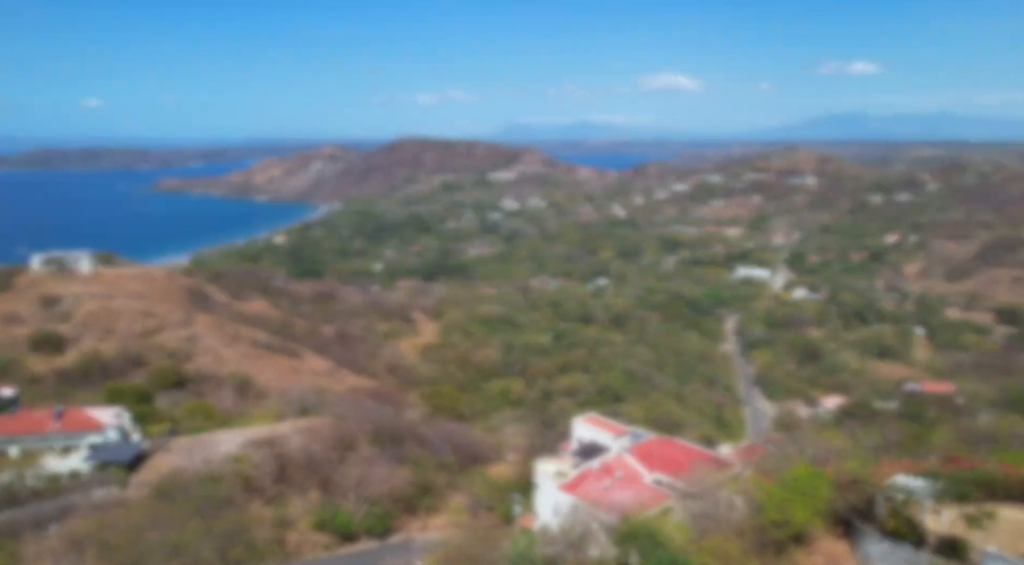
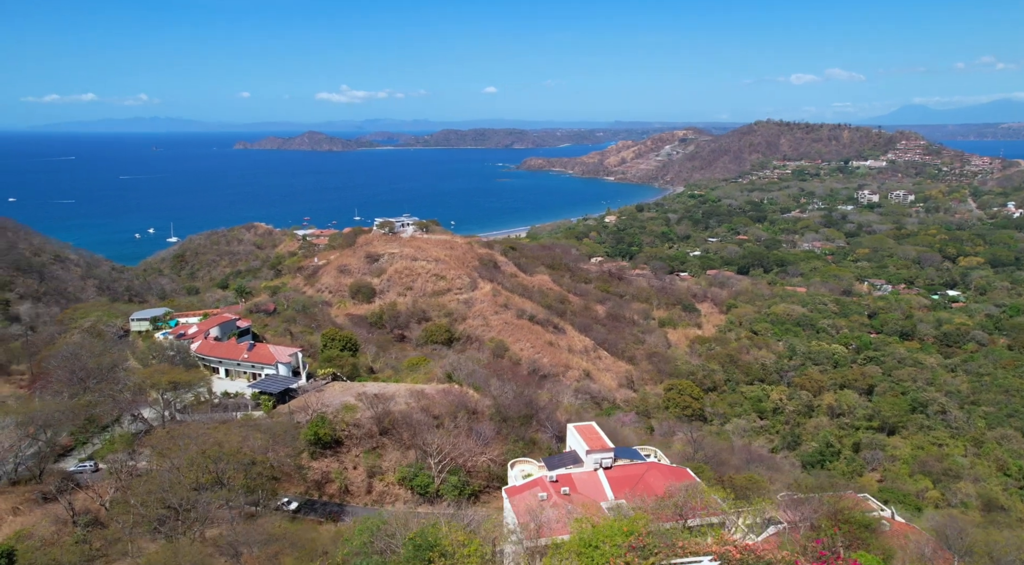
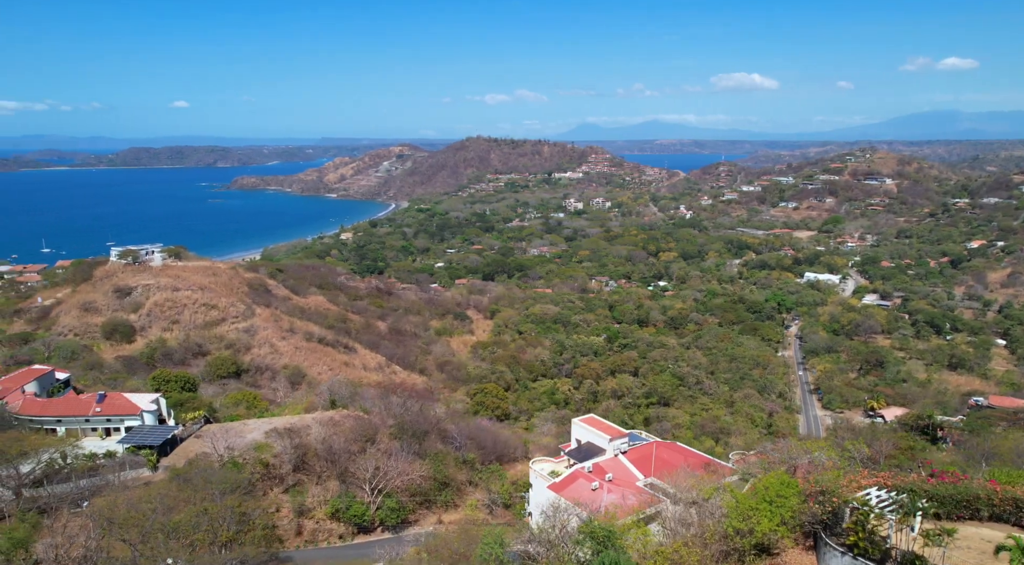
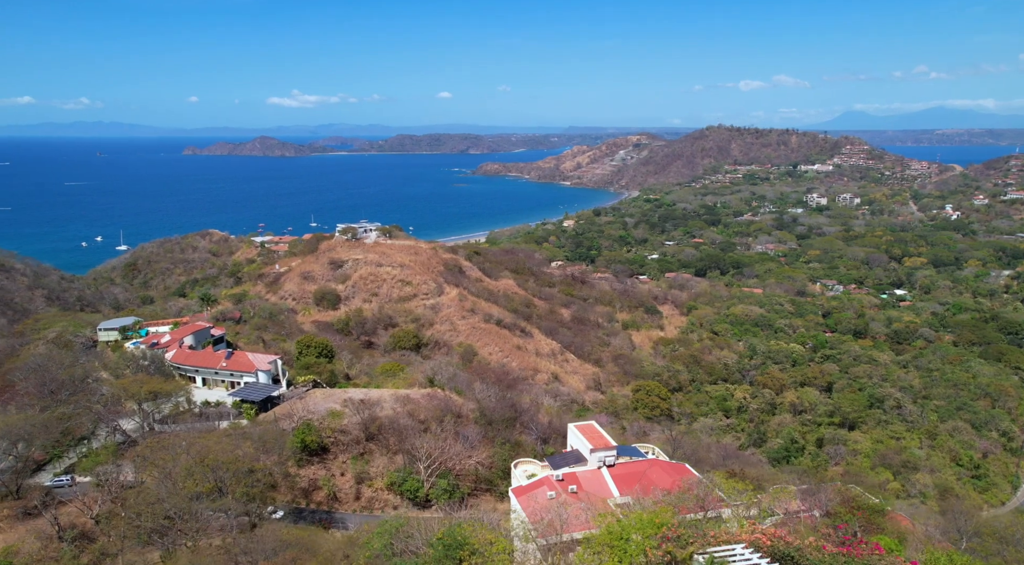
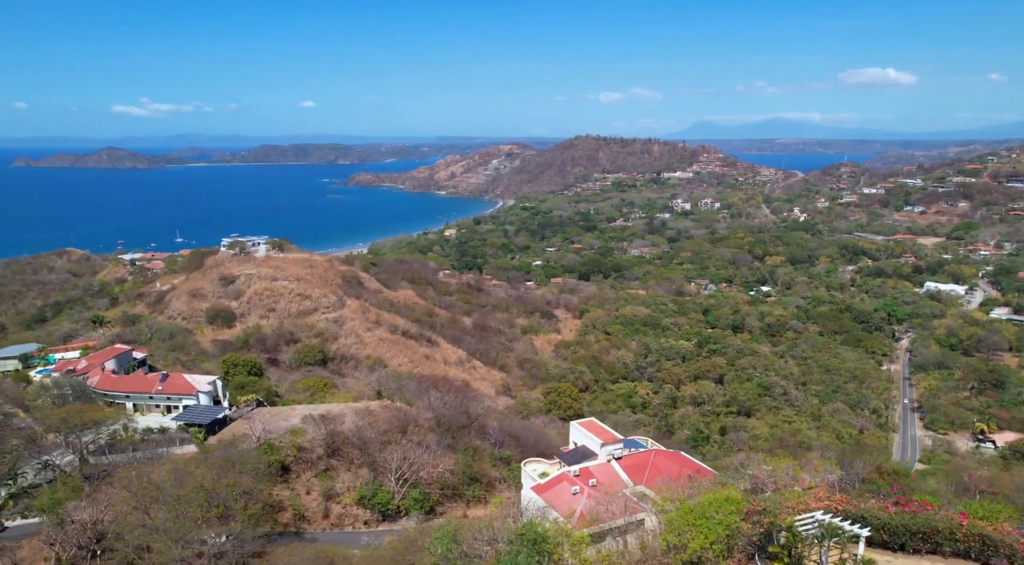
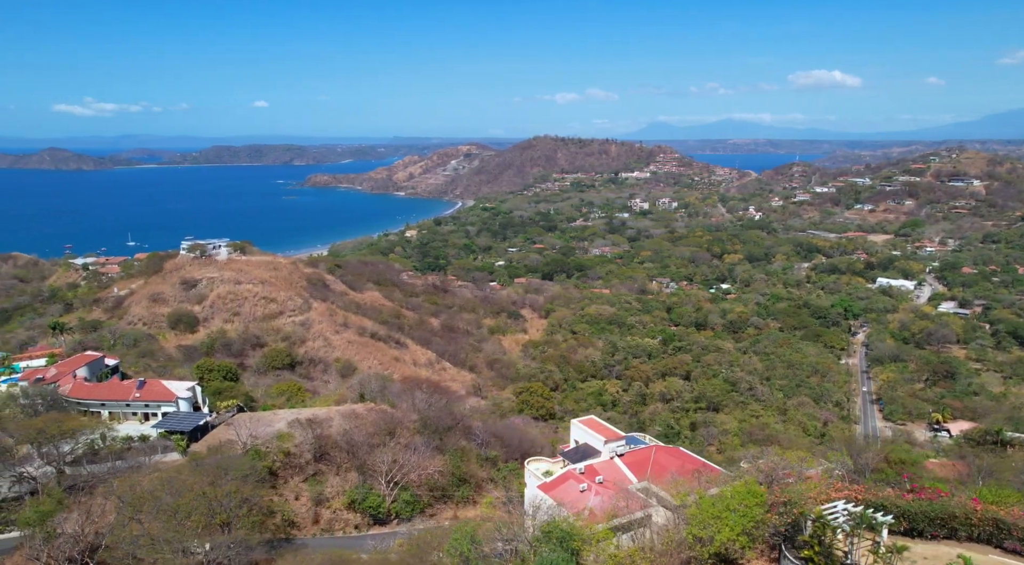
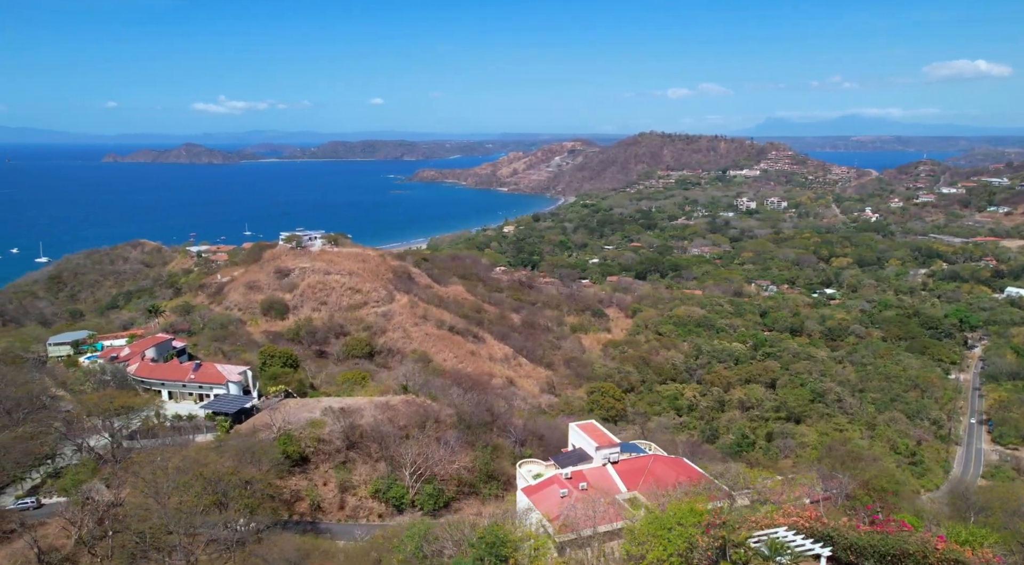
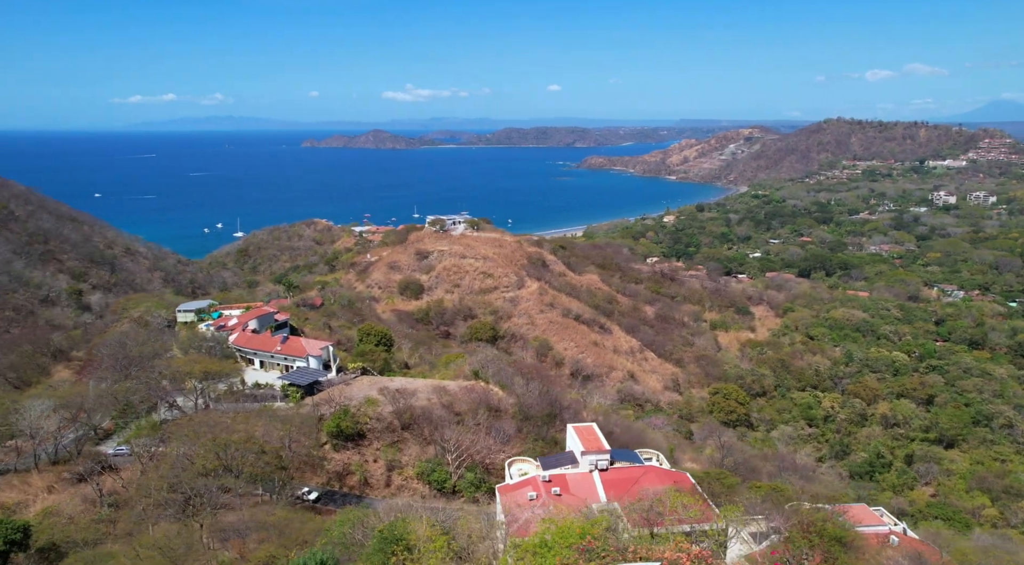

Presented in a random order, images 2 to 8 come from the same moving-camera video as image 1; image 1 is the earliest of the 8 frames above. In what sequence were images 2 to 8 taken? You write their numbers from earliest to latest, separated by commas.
3, 6, 5, 7, 4, 2, 8
